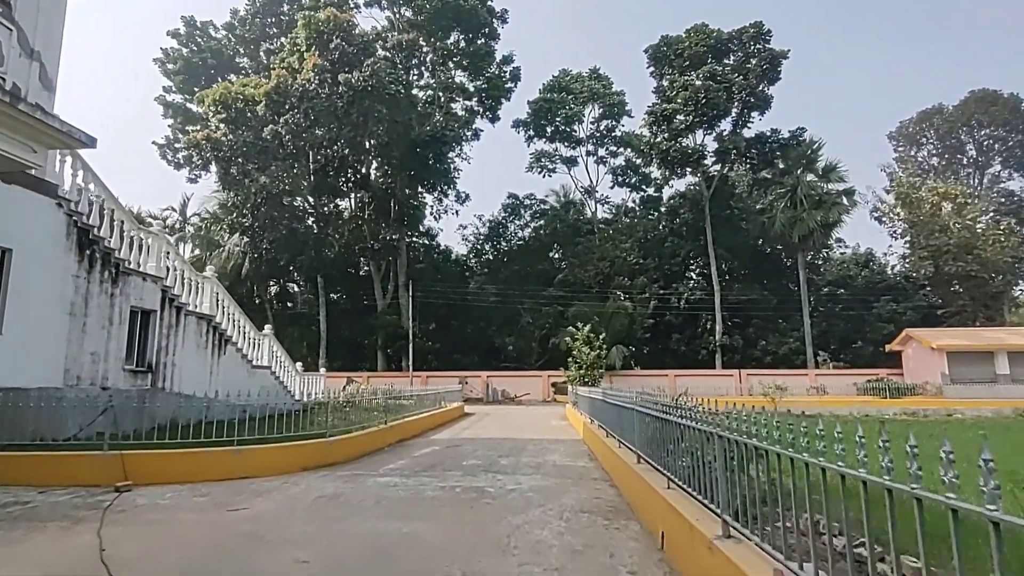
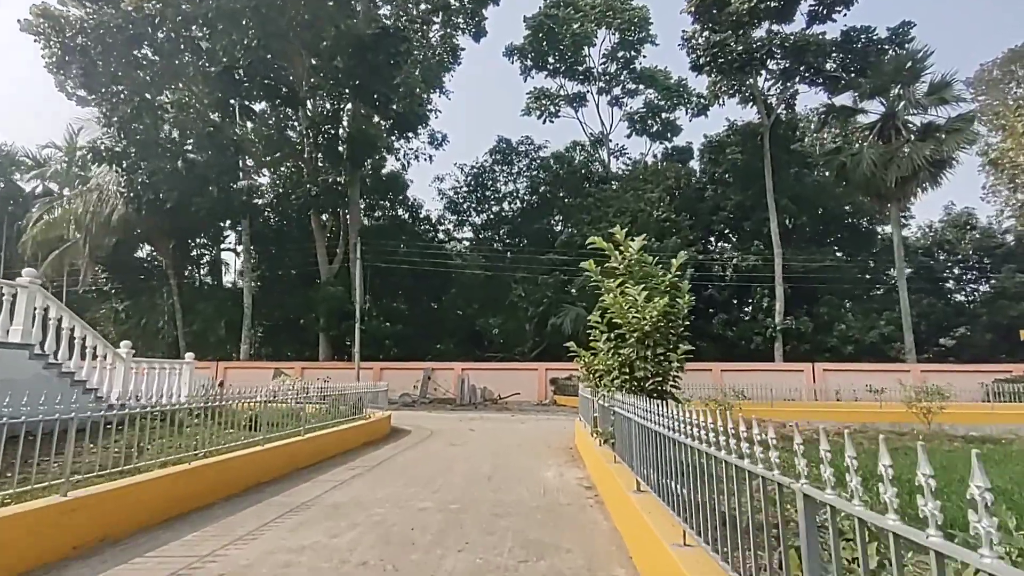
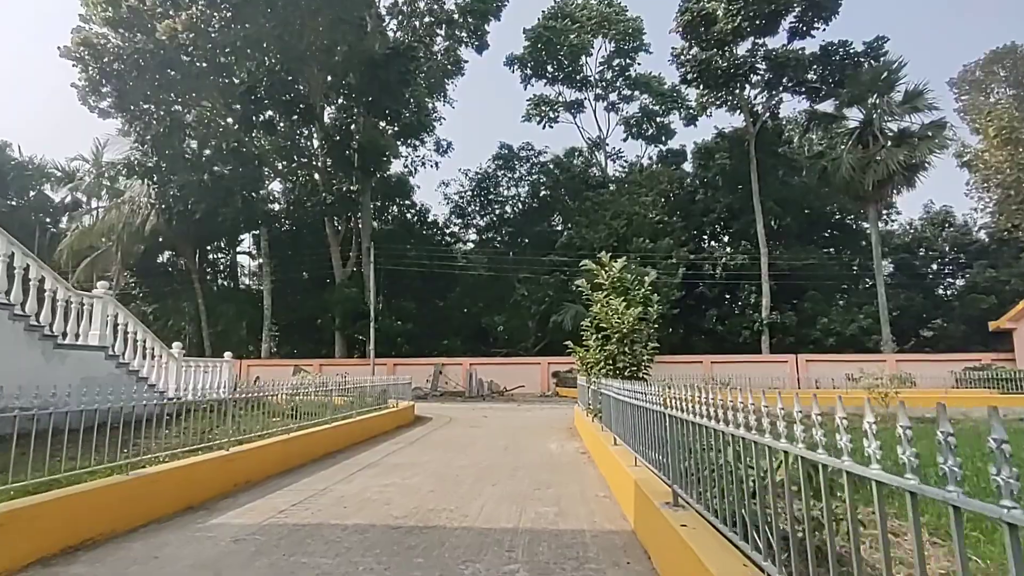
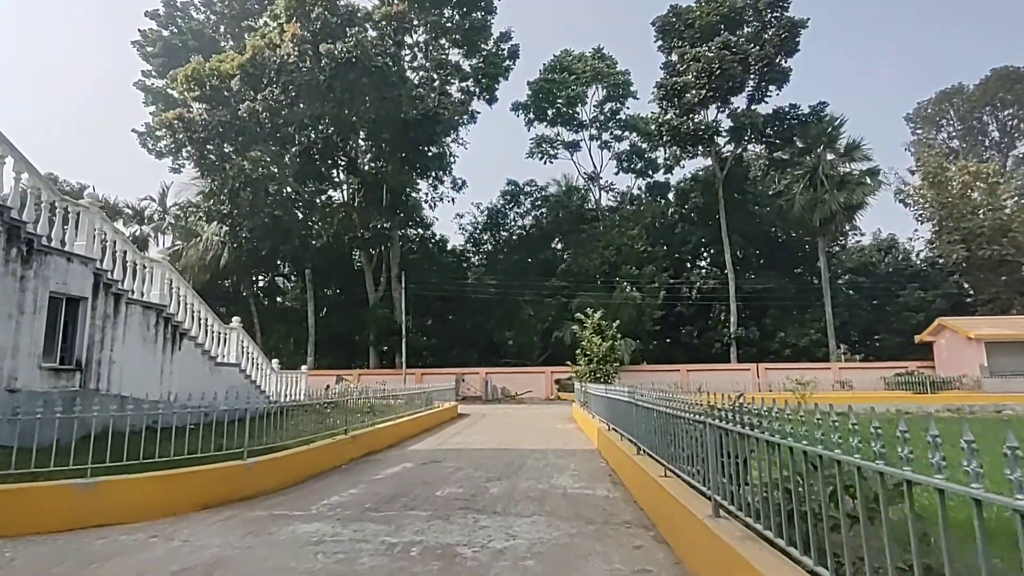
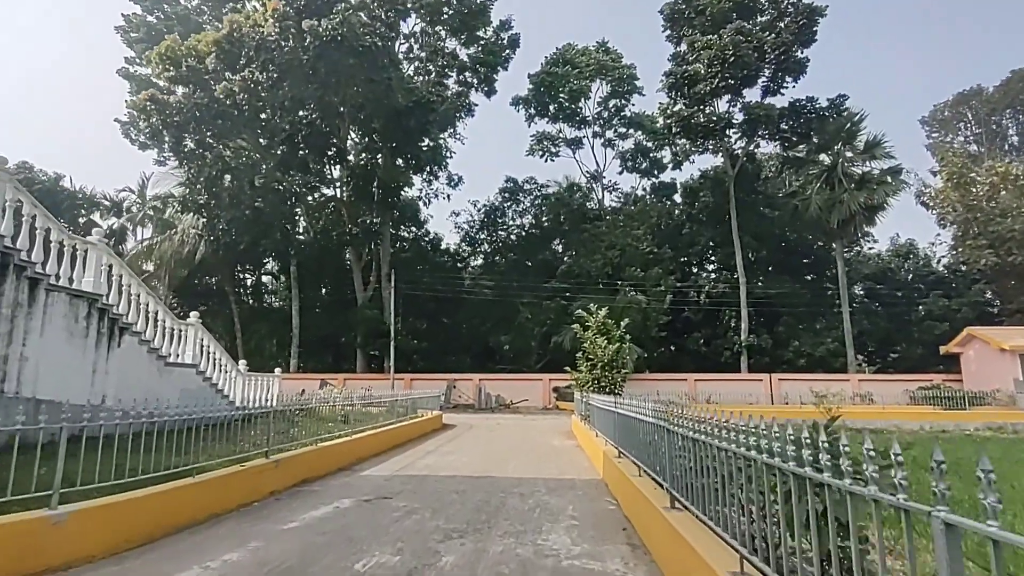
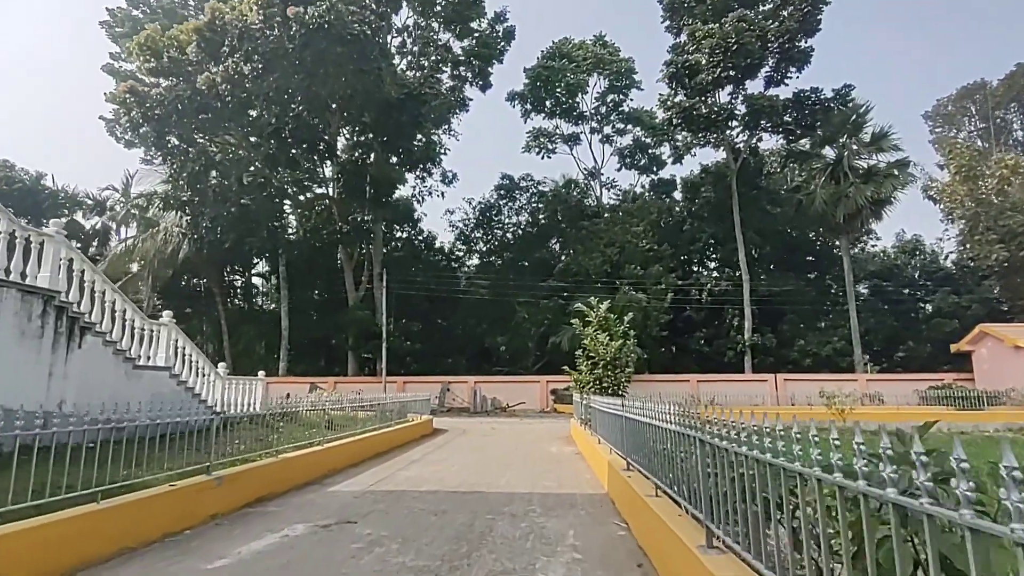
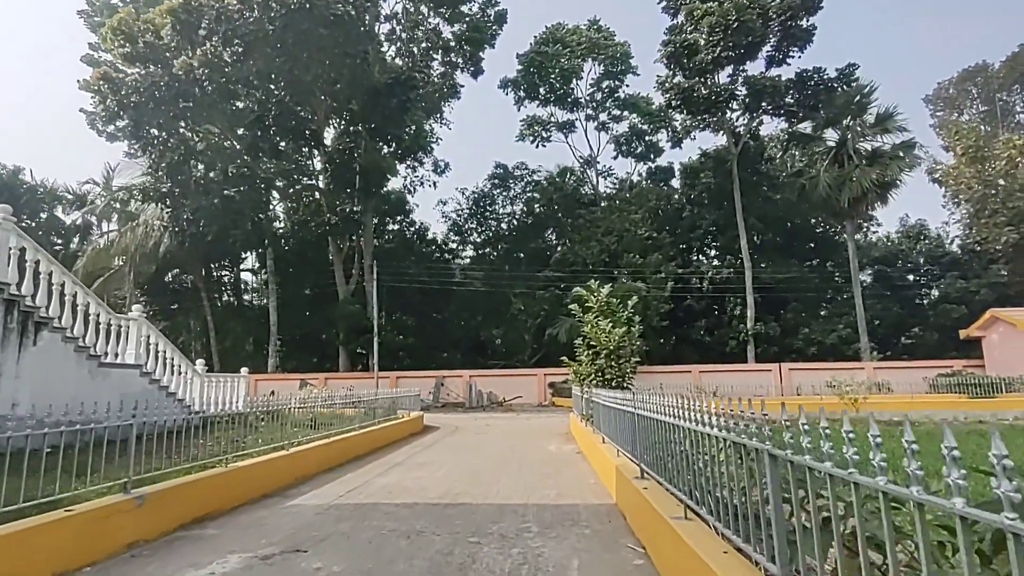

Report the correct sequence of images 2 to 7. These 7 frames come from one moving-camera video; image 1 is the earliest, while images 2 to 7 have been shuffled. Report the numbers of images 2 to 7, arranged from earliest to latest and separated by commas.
4, 5, 6, 7, 3, 2
